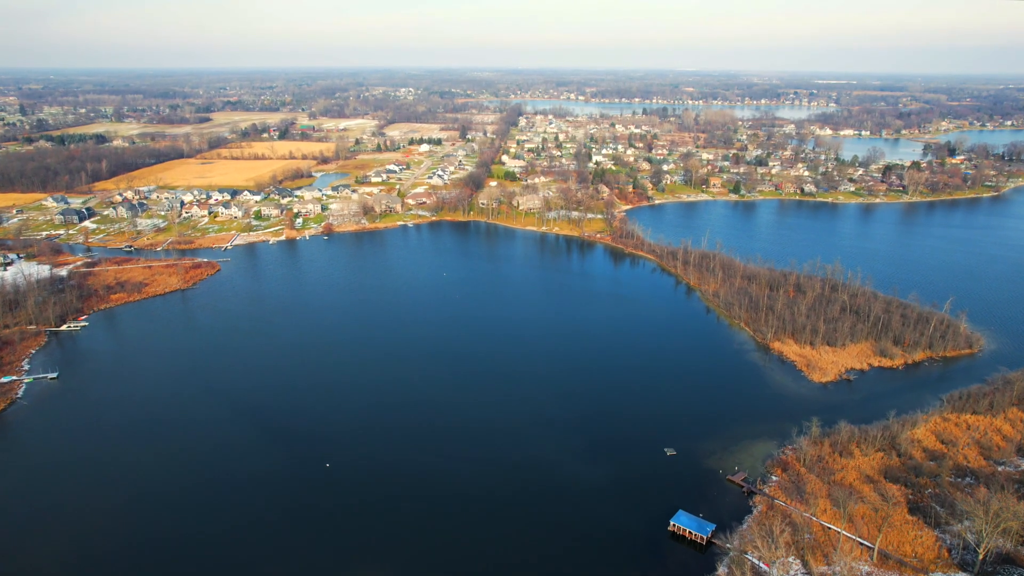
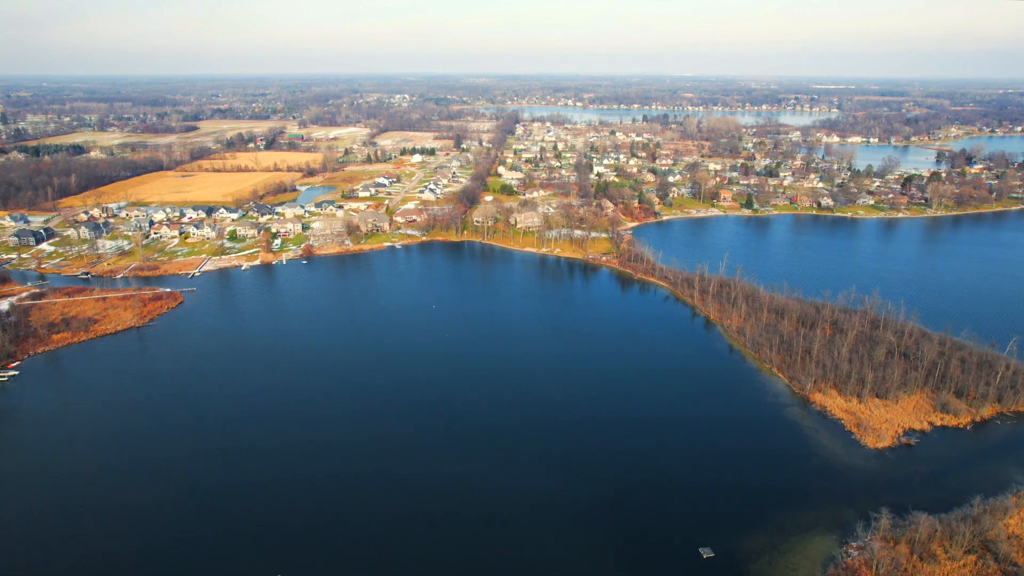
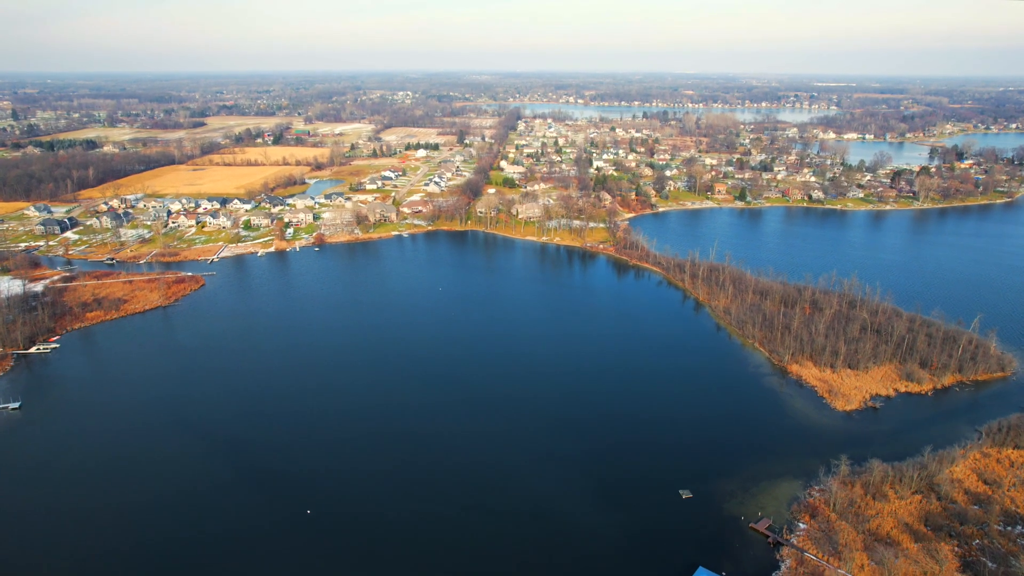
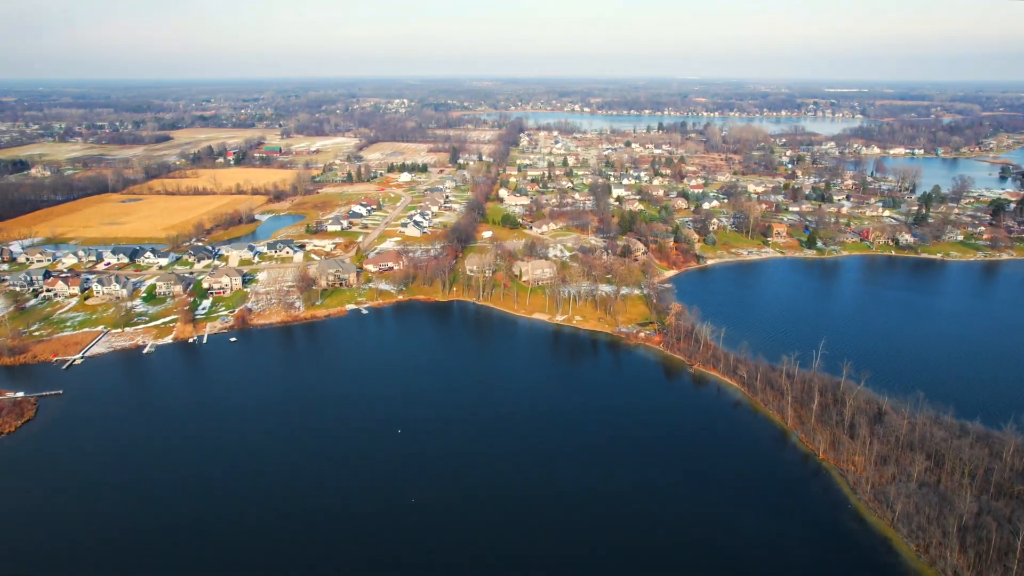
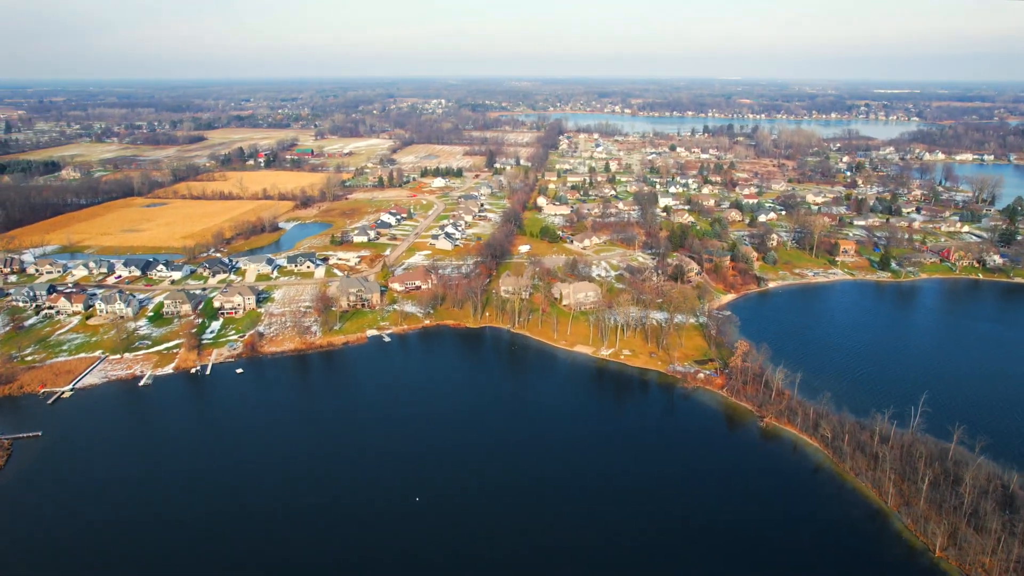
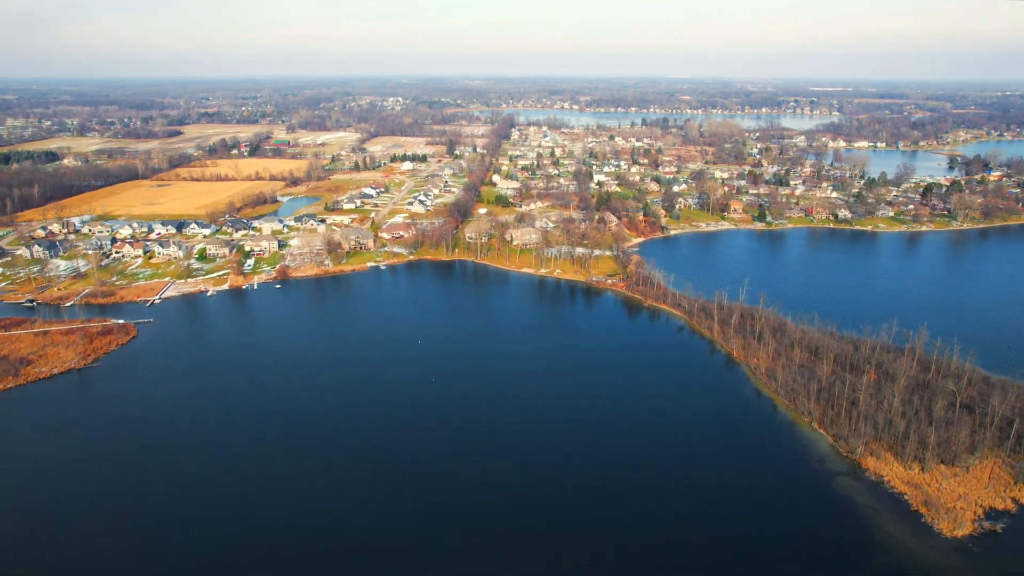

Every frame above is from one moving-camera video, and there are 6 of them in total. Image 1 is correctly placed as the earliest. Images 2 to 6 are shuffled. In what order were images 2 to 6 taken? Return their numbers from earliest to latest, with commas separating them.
3, 2, 6, 4, 5
